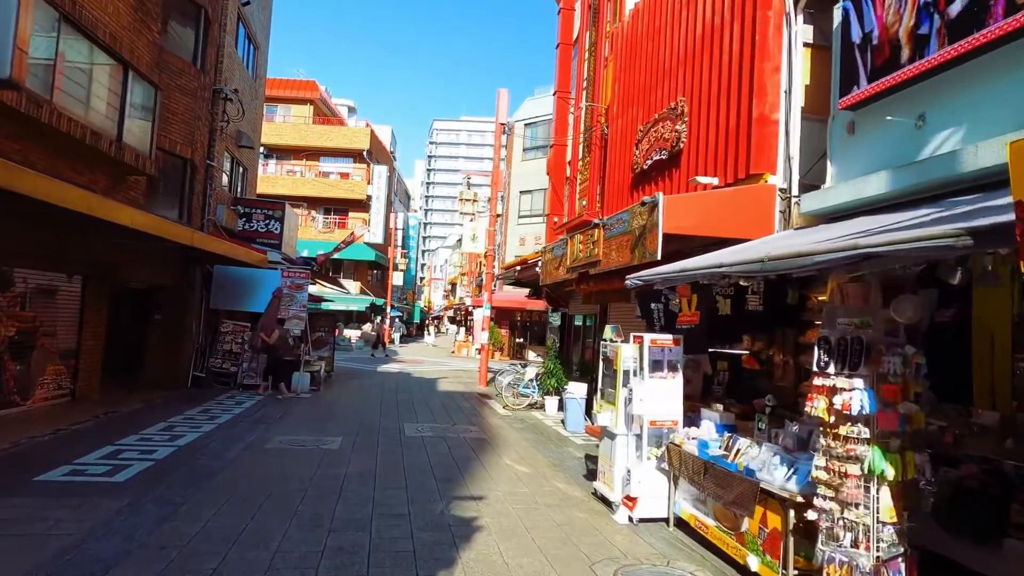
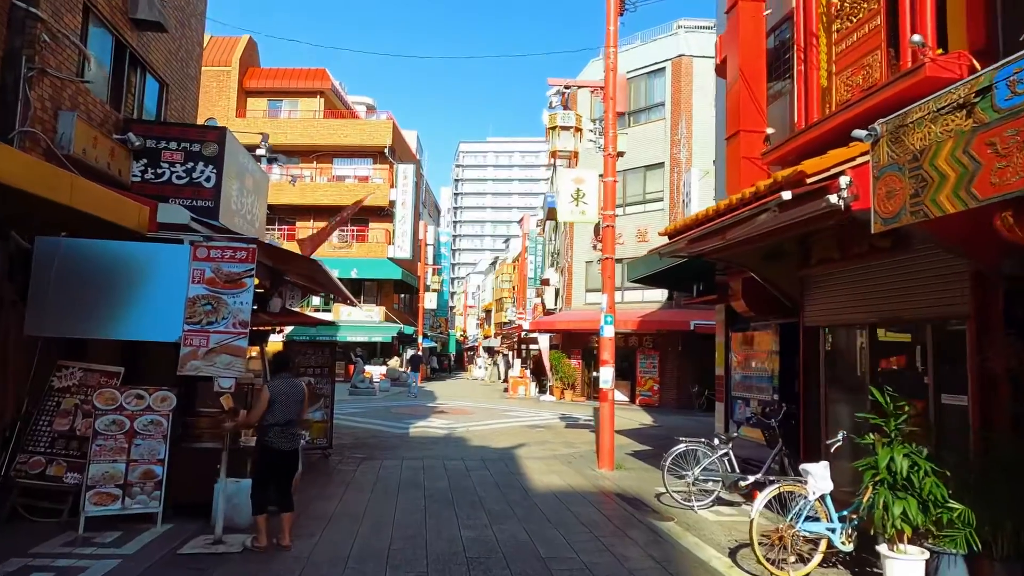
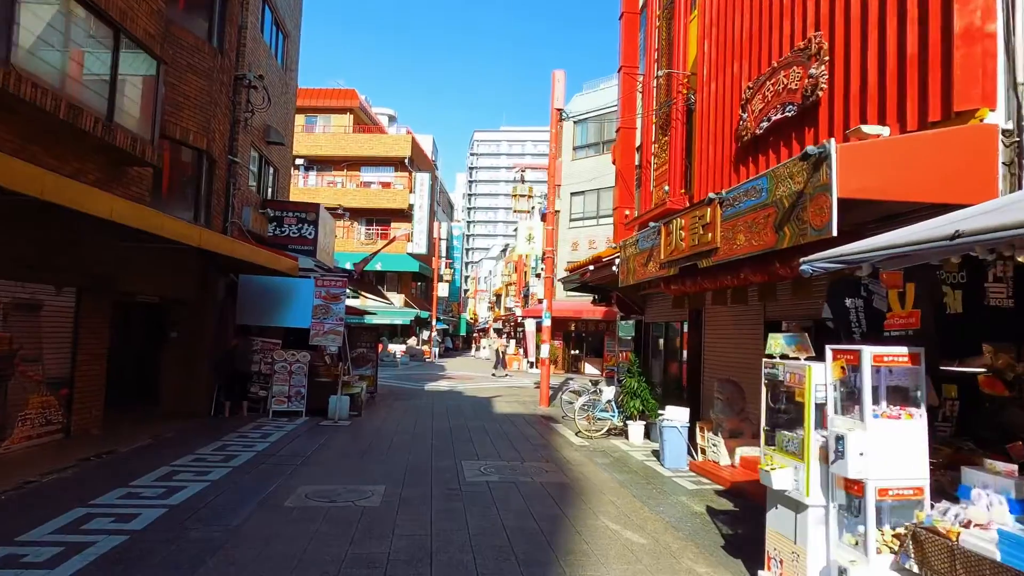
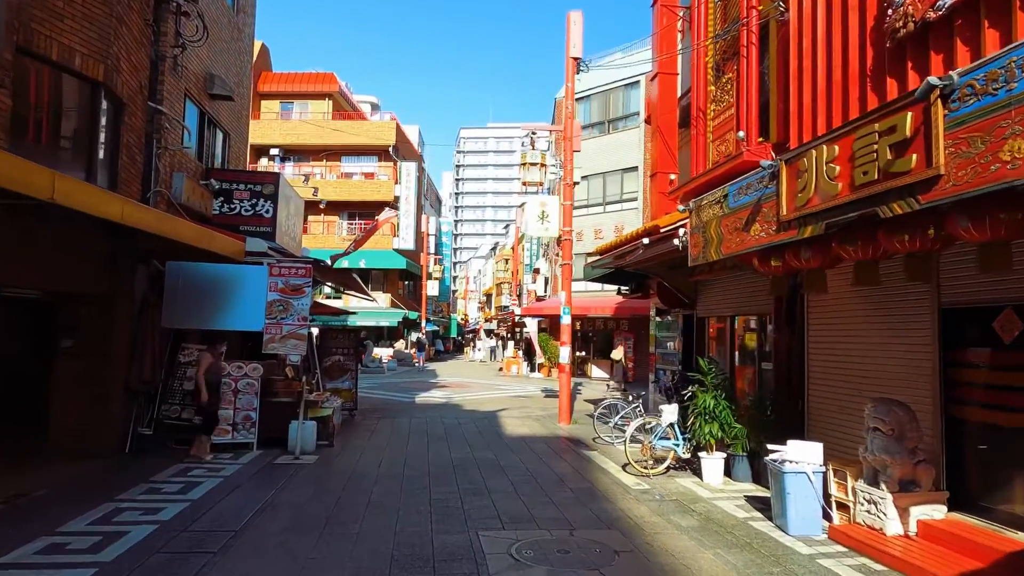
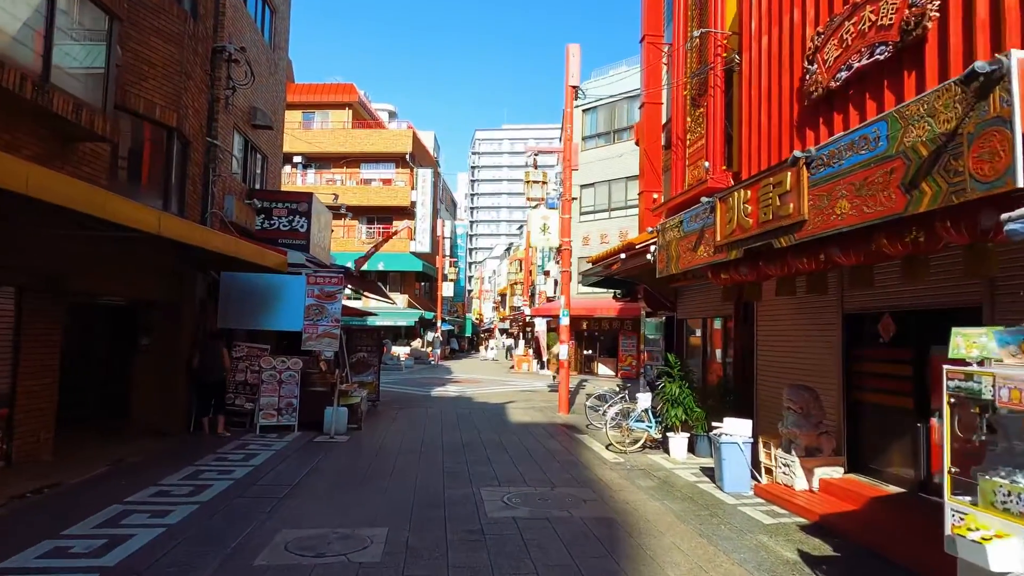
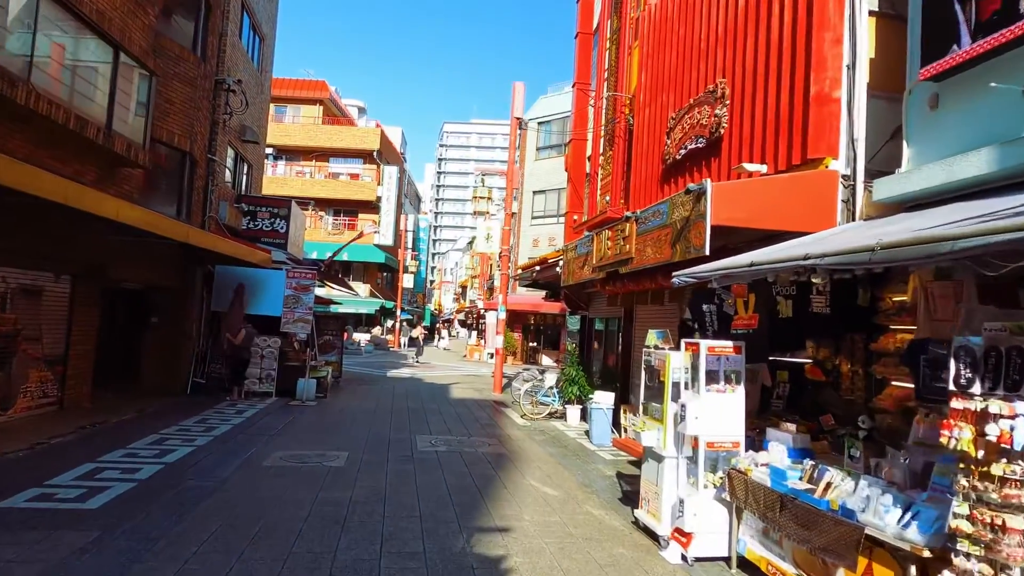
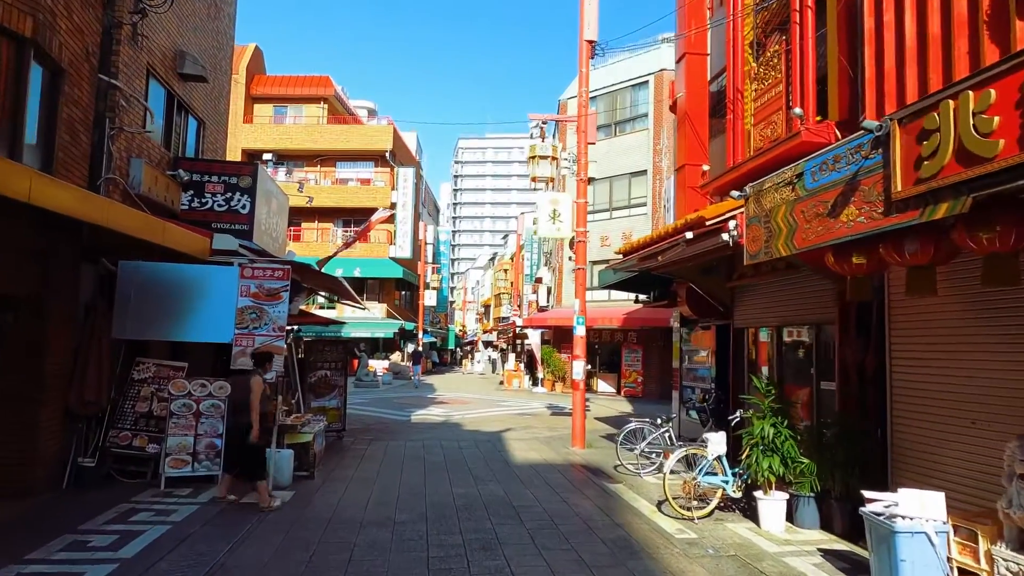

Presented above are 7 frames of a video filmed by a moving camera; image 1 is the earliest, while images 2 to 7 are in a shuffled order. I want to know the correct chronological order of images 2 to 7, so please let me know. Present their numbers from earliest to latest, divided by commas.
6, 3, 5, 4, 7, 2
